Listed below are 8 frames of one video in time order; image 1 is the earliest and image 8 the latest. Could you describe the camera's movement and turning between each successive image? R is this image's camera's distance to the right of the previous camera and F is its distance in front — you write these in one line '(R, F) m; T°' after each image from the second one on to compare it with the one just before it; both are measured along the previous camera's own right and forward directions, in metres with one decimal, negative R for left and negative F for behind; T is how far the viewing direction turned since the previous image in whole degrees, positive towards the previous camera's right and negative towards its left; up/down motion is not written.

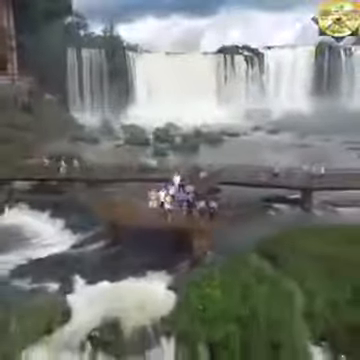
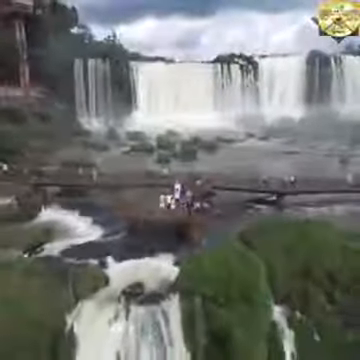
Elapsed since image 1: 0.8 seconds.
(+0.3, -0.7) m; -4°
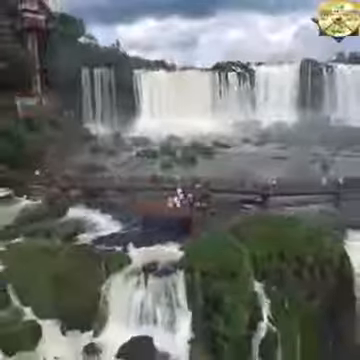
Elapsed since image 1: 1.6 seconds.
(0.0, -0.8) m; 0°
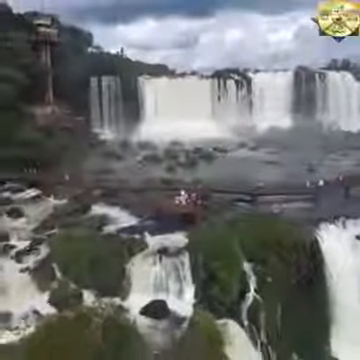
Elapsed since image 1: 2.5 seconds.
(0.0, -0.9) m; 0°
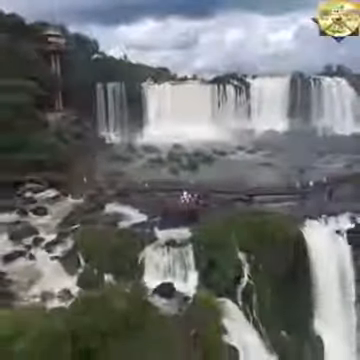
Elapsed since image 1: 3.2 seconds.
(0.0, -0.8) m; 0°
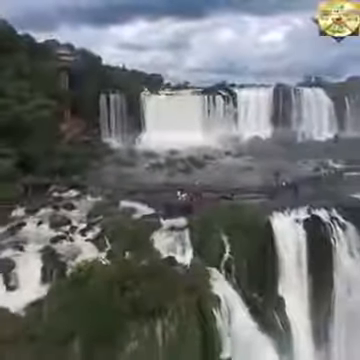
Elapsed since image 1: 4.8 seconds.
(-0.1, -1.8) m; +1°
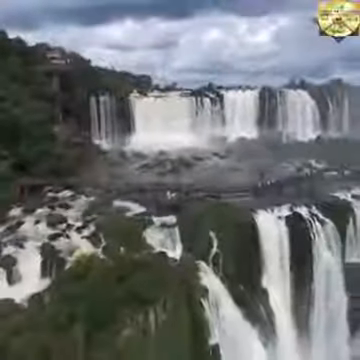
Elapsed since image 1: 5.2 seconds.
(0.0, -0.4) m; +1°
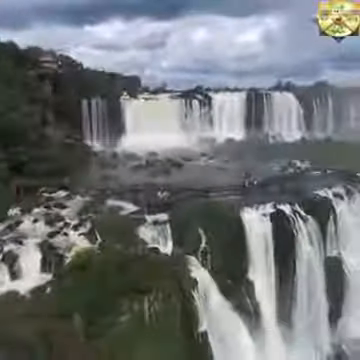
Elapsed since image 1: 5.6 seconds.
(0.0, -0.5) m; +1°
